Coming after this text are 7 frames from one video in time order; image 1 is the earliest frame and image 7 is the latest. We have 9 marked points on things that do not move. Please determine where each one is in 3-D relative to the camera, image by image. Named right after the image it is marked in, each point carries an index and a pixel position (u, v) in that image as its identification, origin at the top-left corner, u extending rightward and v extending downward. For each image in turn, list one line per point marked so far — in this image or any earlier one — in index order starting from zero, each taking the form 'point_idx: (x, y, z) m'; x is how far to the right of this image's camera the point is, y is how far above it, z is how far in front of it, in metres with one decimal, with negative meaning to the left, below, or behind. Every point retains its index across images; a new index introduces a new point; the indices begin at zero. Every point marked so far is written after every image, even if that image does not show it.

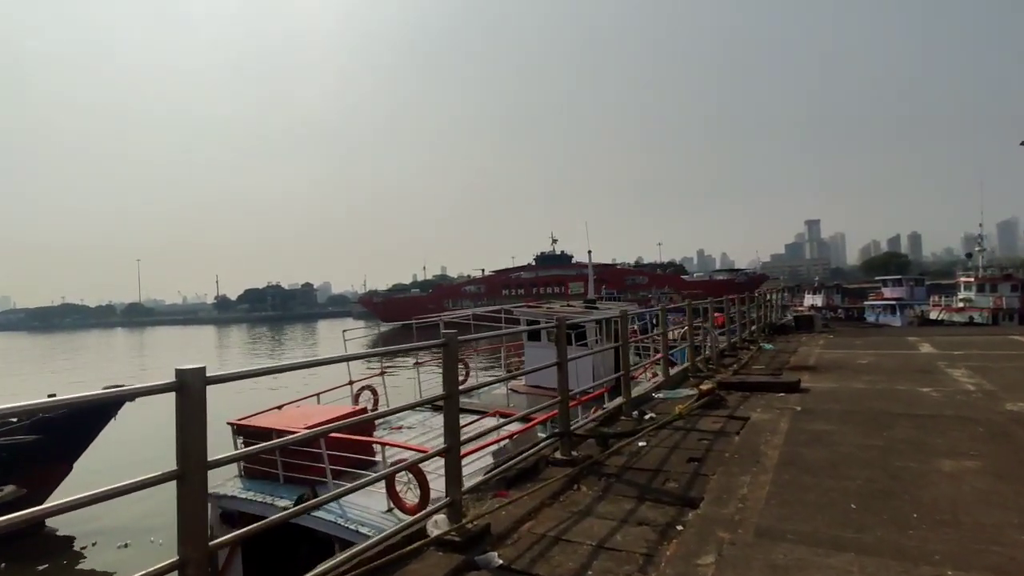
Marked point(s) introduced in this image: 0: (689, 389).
0: (+2.1, -1.2, +6.9) m
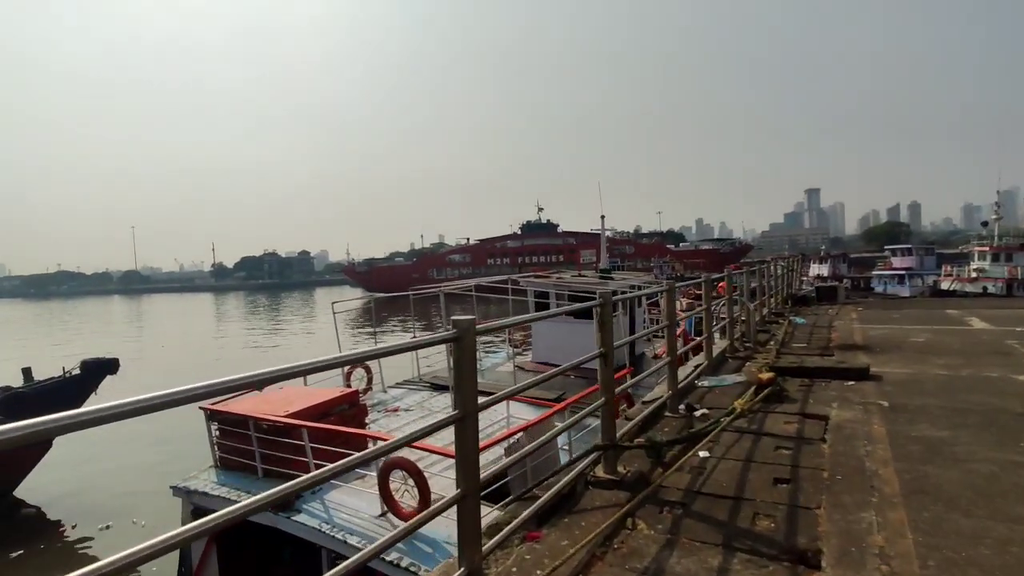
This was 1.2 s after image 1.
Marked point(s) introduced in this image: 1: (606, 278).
0: (+2.3, -0.9, +5.9) m
1: (+1.9, +0.2, +11.7) m
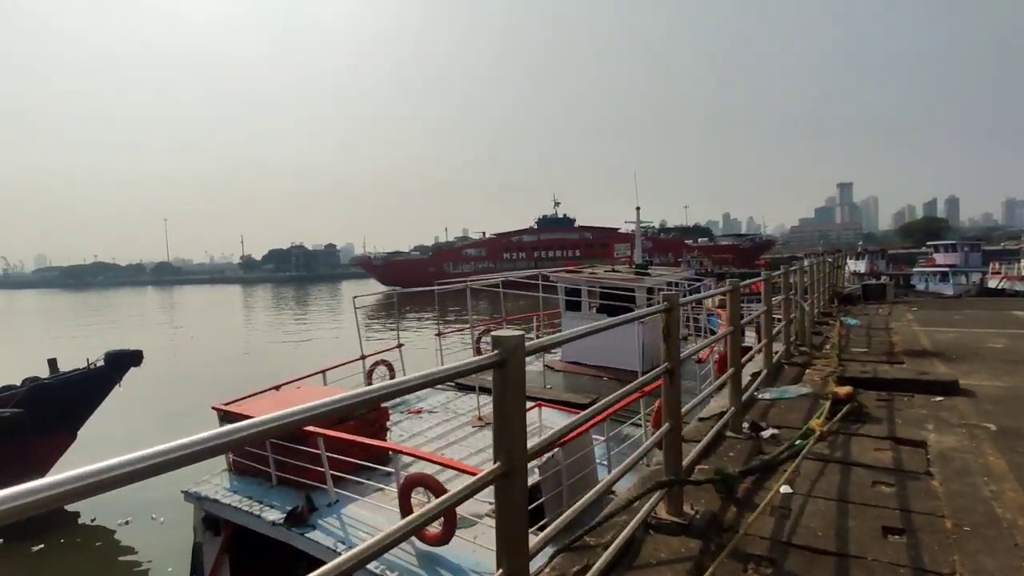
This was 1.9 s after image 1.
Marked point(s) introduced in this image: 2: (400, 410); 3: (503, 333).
0: (+2.6, -0.9, +5.2) m
1: (+2.4, +0.3, +11.0) m
2: (-1.9, -2.1, +9.8) m
3: (0.0, -0.1, +1.5) m
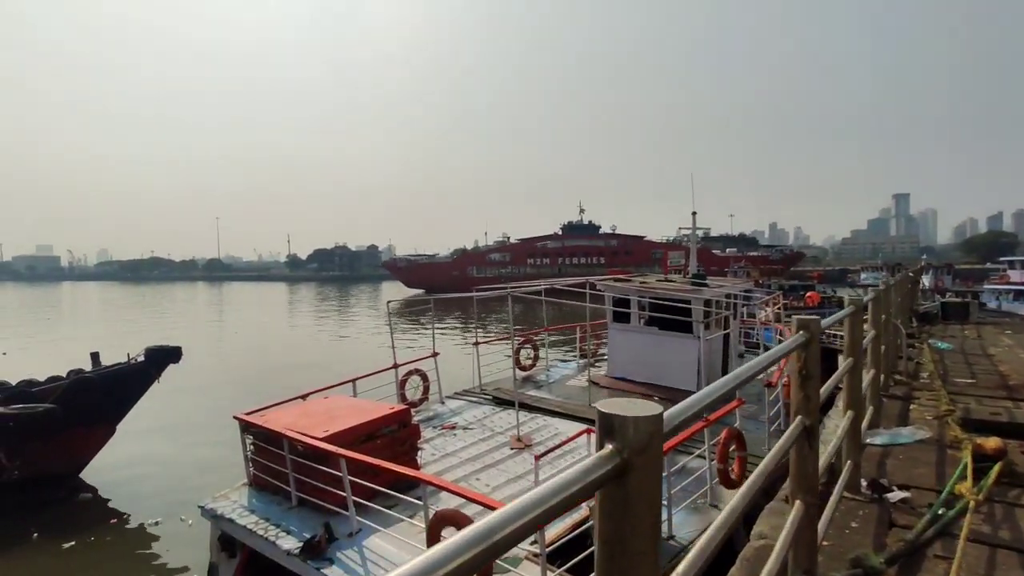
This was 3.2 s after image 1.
0: (+3.0, -1.0, +4.3) m
1: (+3.2, +0.1, +10.1) m
2: (-1.3, -2.1, +9.2) m
3: (+0.2, -0.2, +0.8) m
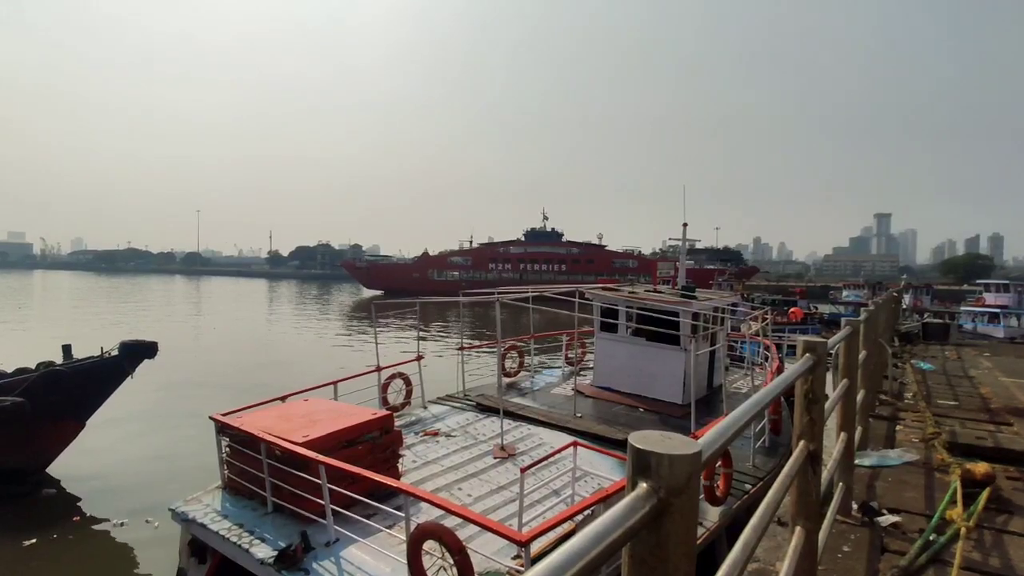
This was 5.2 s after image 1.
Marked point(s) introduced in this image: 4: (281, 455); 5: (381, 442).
0: (+2.9, -1.2, +4.3) m
1: (+3.0, -0.1, +10.1) m
2: (-1.5, -2.2, +9.0) m
3: (+0.2, -0.2, +0.7) m
4: (-2.8, -2.0, +6.9) m
5: (-1.8, -2.1, +7.7) m
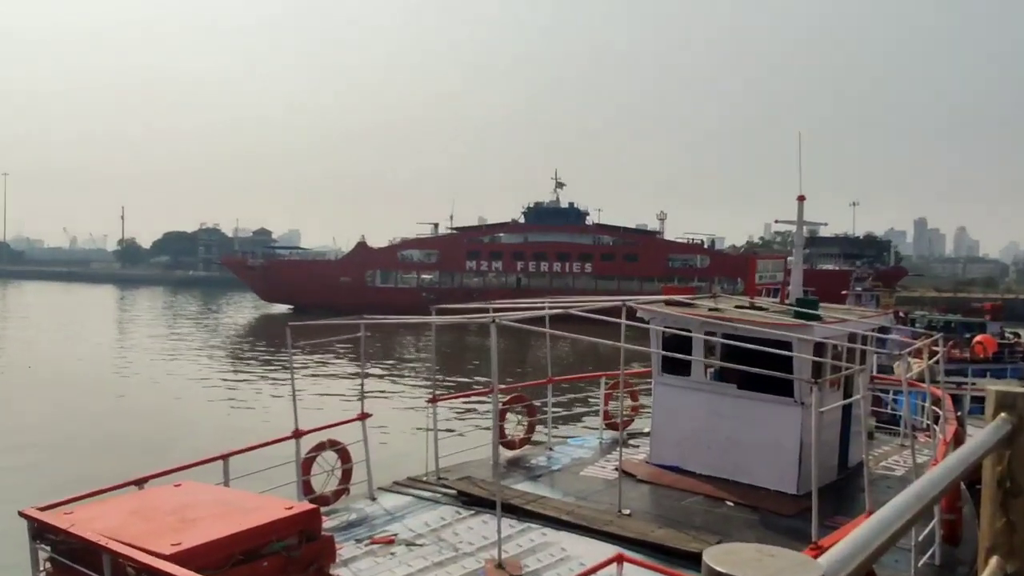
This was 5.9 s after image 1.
0: (+2.6, -1.4, +0.4) m
1: (+3.1, -0.3, +6.2) m
2: (-1.5, -2.3, +5.4) m
3: (-0.4, -0.4, -3.0) m
4: (-2.9, -2.1, +3.4) m
5: (-1.8, -2.2, +4.2) m
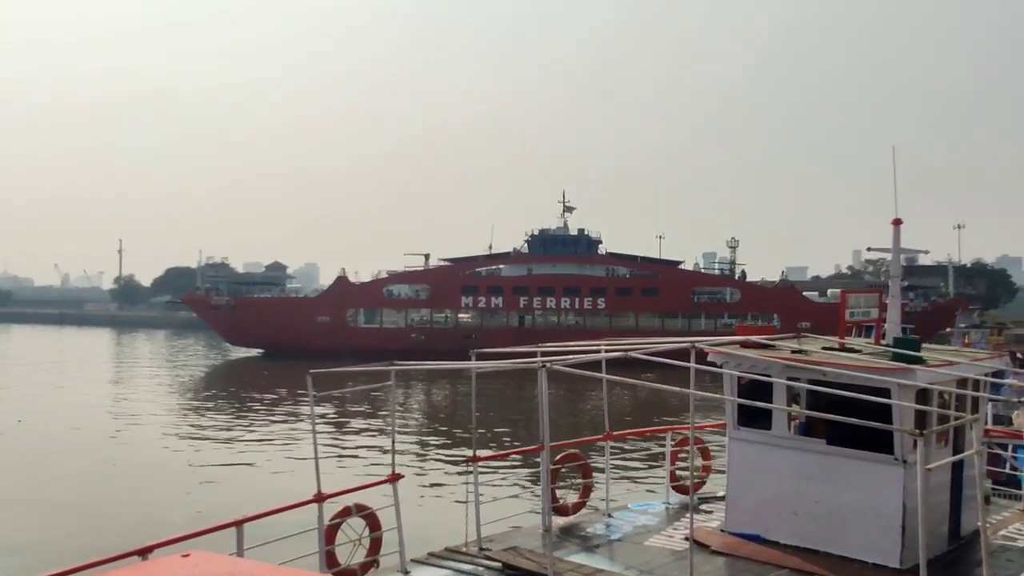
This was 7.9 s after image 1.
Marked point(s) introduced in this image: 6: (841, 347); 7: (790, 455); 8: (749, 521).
0: (+2.8, -1.7, -0.5) m
1: (+3.6, -0.6, +5.3) m
2: (-1.1, -2.7, +4.7) m
3: (-0.3, -0.7, -3.7) m
4: (-2.5, -2.5, +2.7) m
5: (-1.4, -2.6, +3.4) m
6: (+3.2, -0.6, +5.7) m
7: (+2.6, -1.5, +5.4) m
8: (+2.3, -2.1, +5.7) m
